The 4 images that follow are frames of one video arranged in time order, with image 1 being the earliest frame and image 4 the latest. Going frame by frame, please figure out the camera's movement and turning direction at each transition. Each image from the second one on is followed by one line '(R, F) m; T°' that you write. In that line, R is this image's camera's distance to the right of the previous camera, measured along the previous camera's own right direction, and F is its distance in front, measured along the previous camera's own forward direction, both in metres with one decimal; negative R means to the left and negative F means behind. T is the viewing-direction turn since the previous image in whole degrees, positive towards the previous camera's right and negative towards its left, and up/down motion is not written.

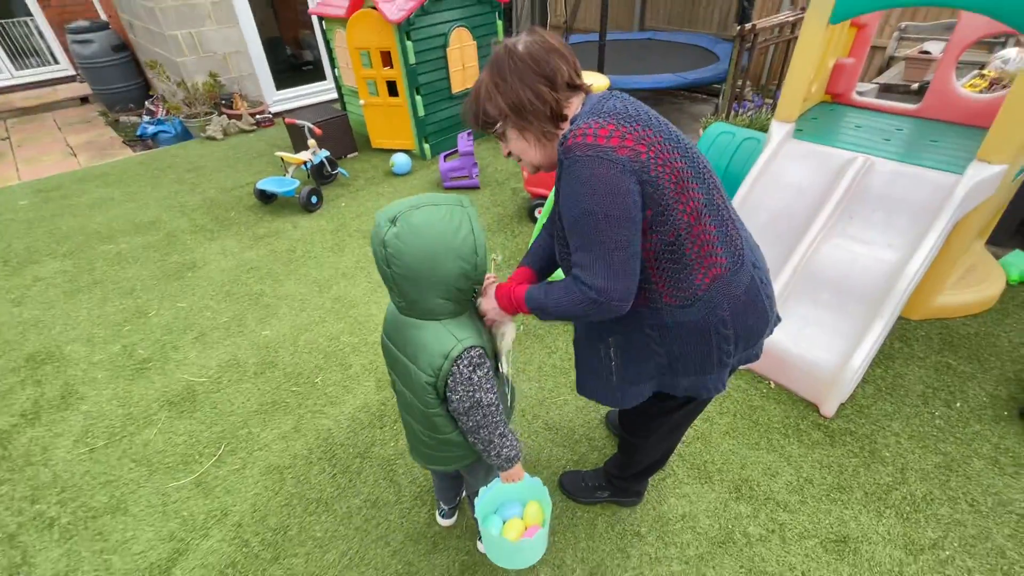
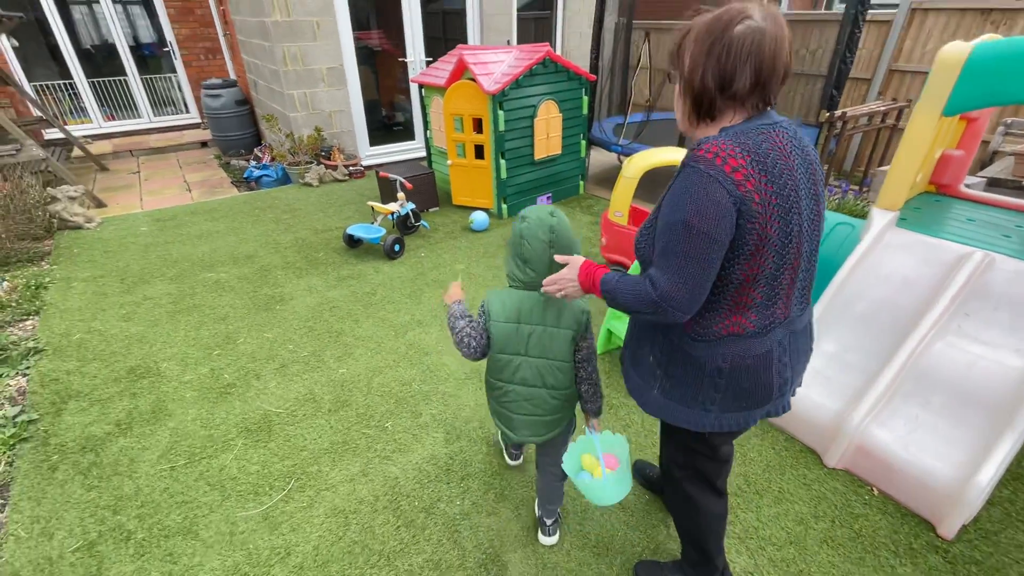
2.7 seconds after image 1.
(-0.1, 0.0) m; -6°
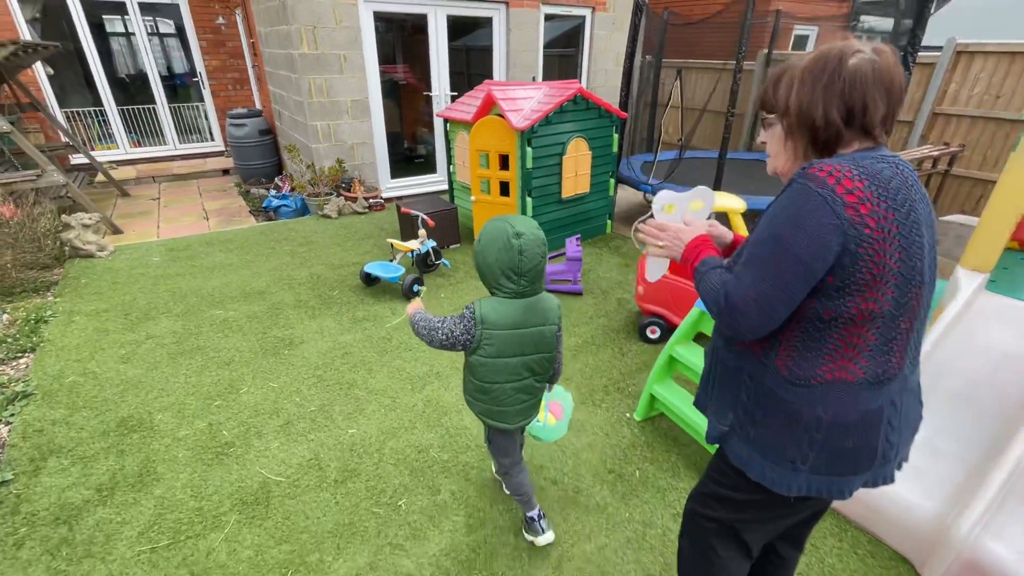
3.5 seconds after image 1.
(-0.1, +0.2) m; -2°
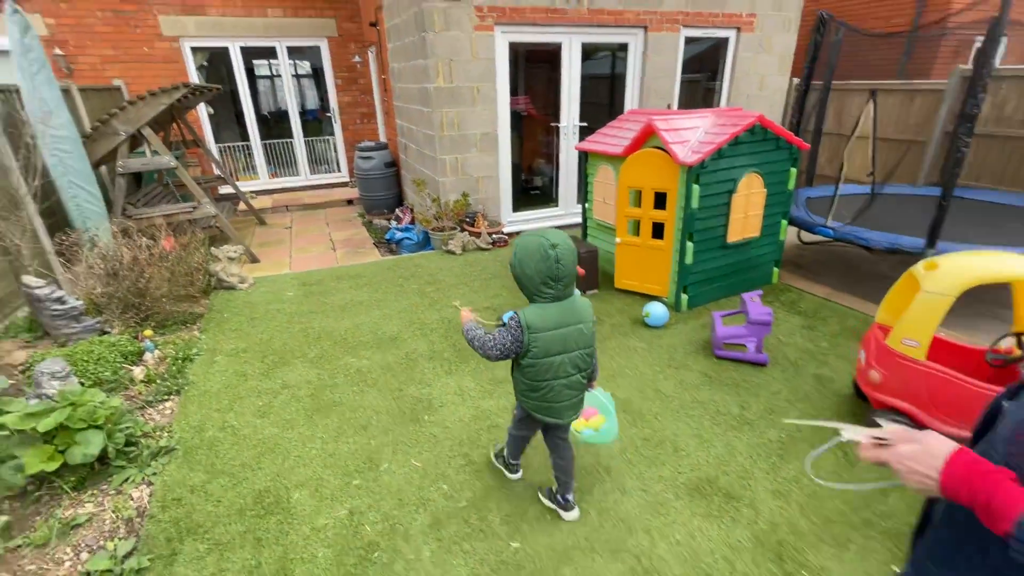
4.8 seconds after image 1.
(-0.5, +0.4) m; -10°
